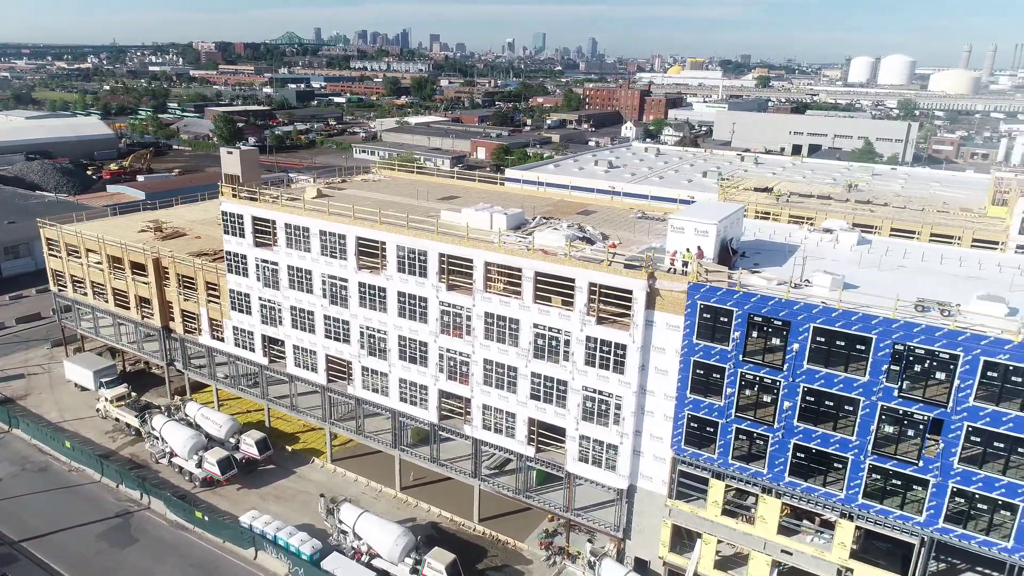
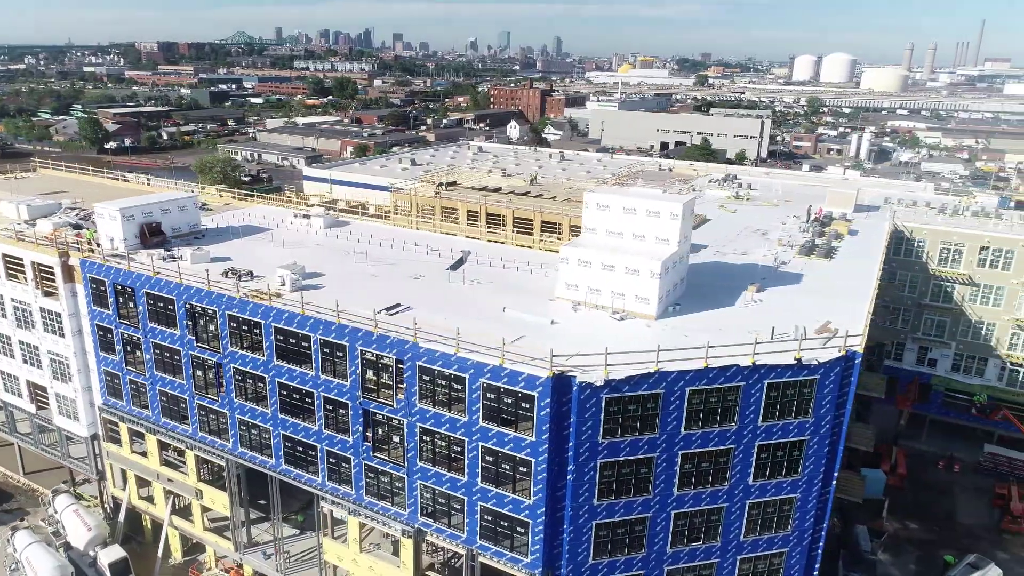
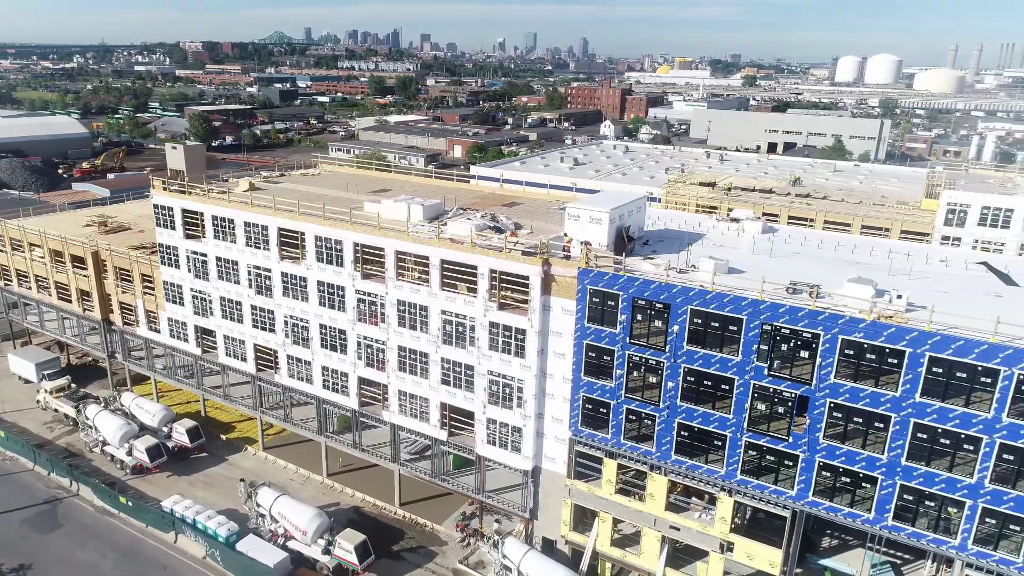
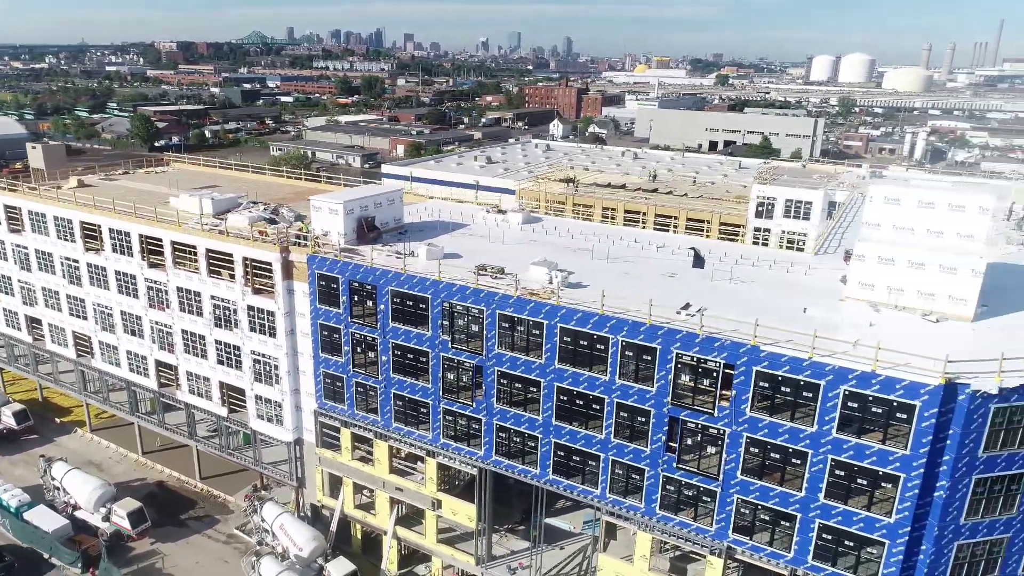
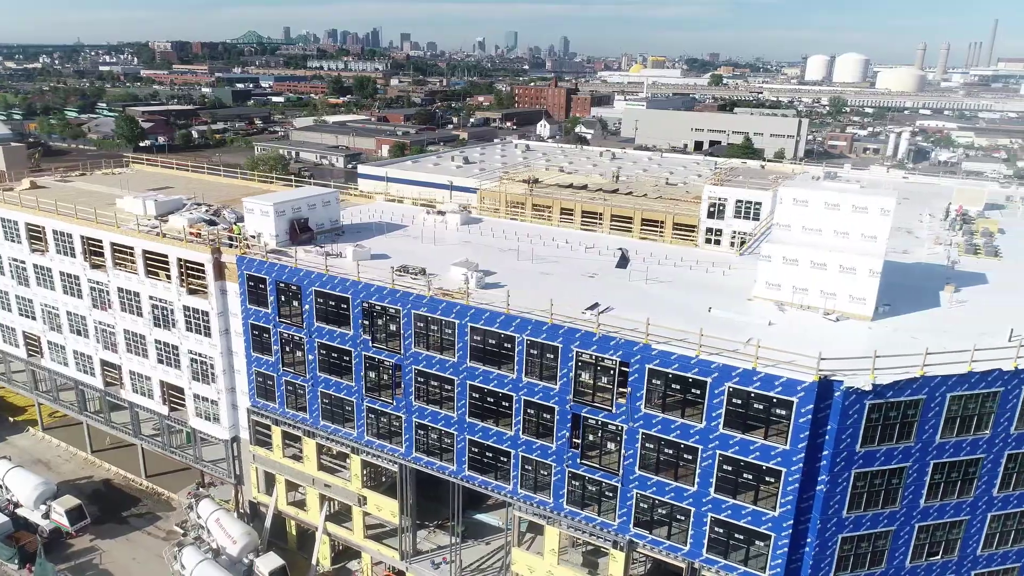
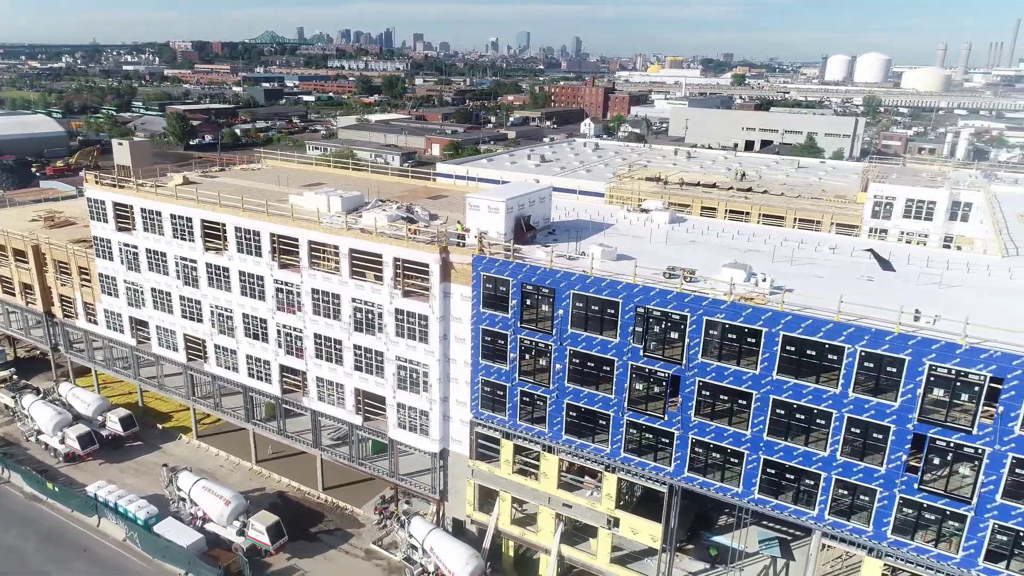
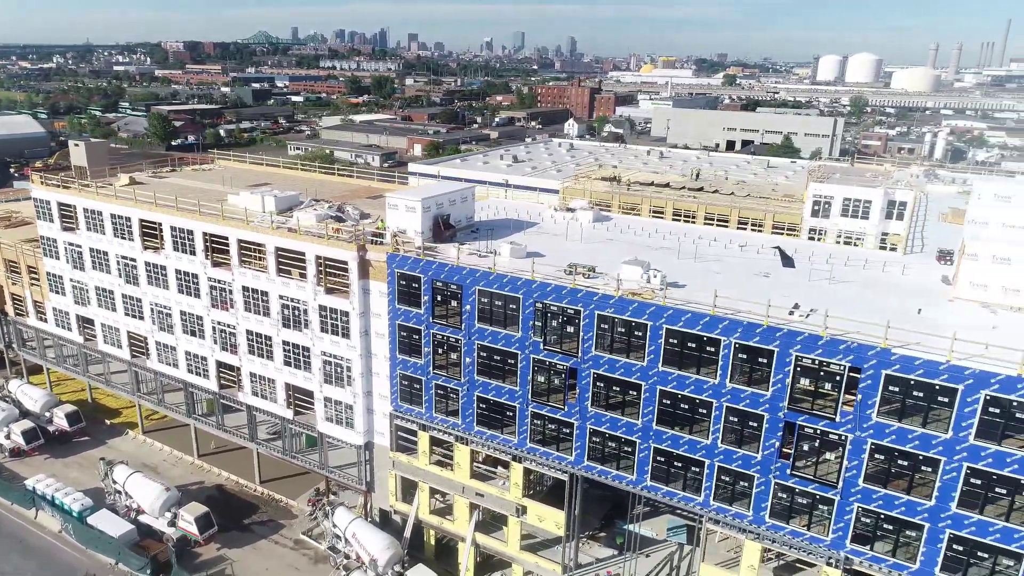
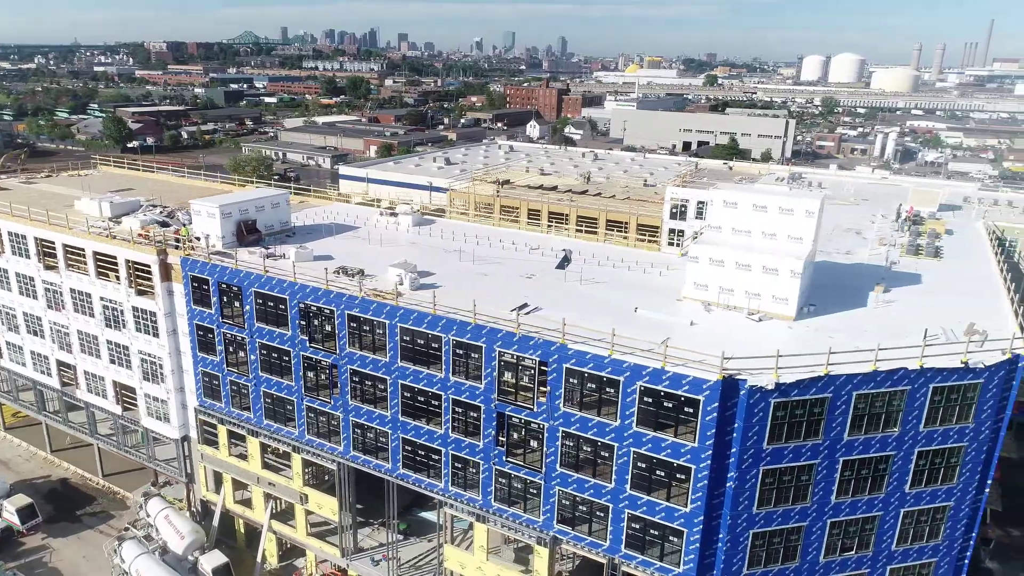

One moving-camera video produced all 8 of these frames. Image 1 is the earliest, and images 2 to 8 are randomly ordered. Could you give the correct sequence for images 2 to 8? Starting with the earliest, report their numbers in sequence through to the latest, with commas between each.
3, 6, 7, 4, 5, 8, 2
